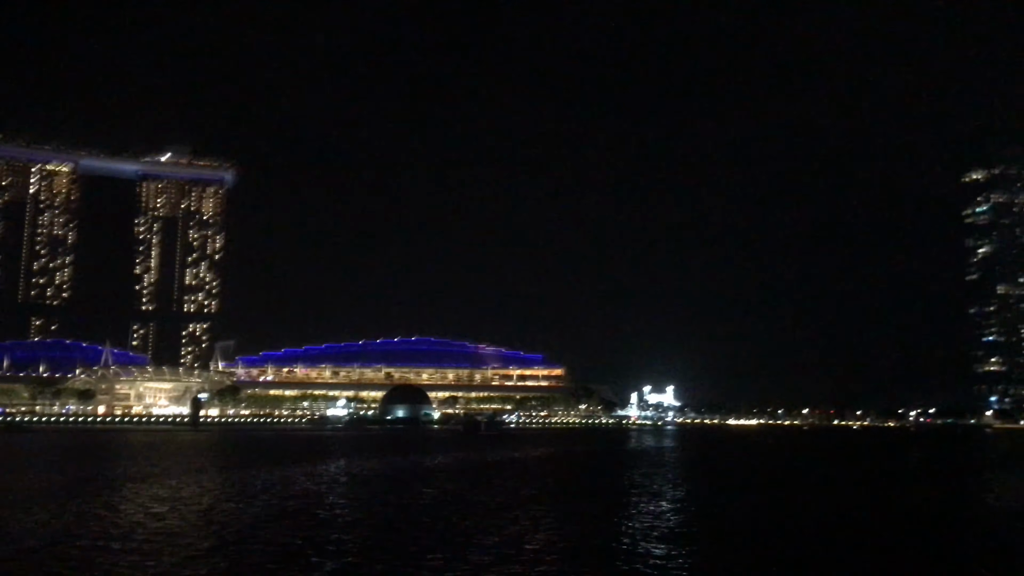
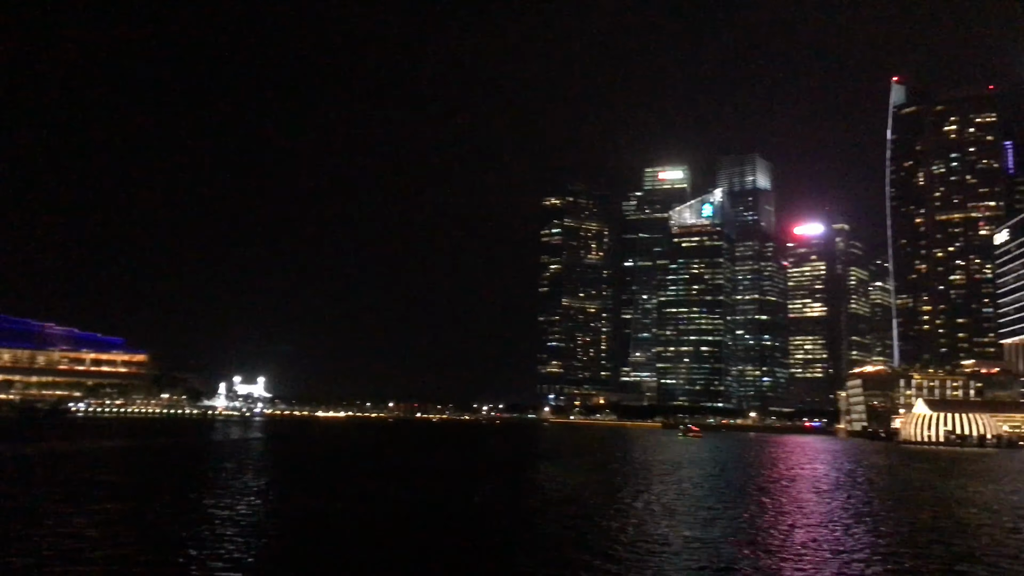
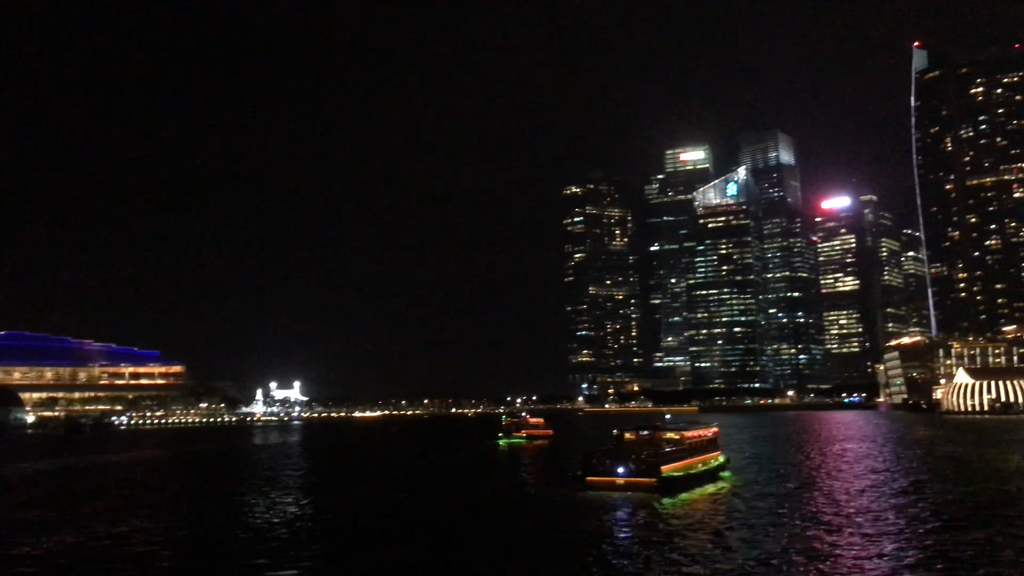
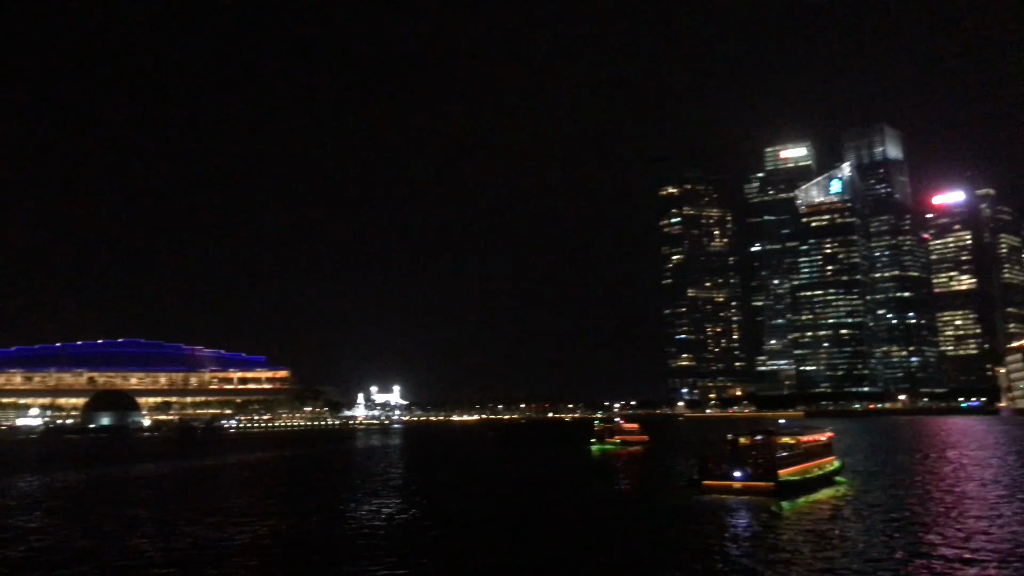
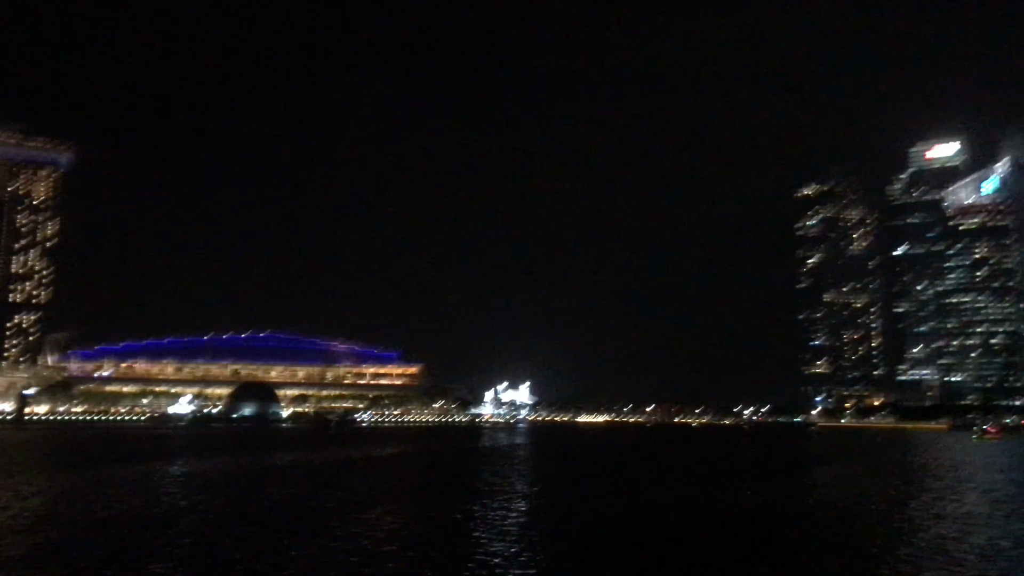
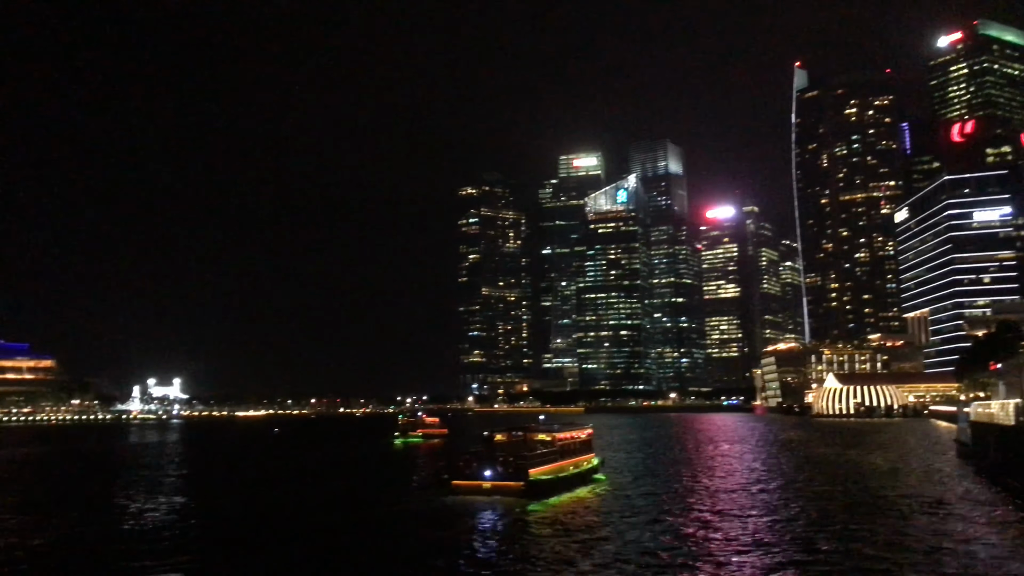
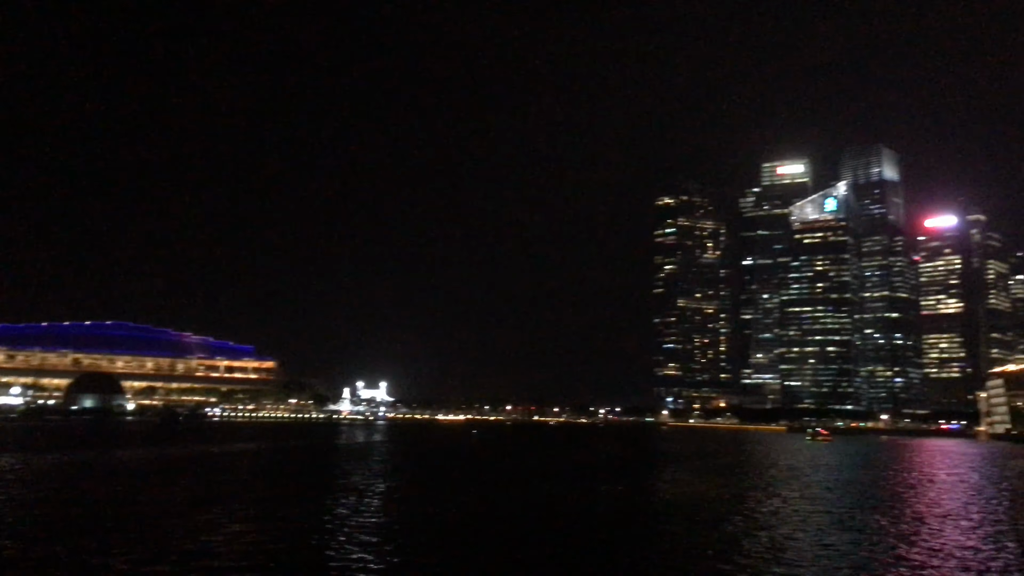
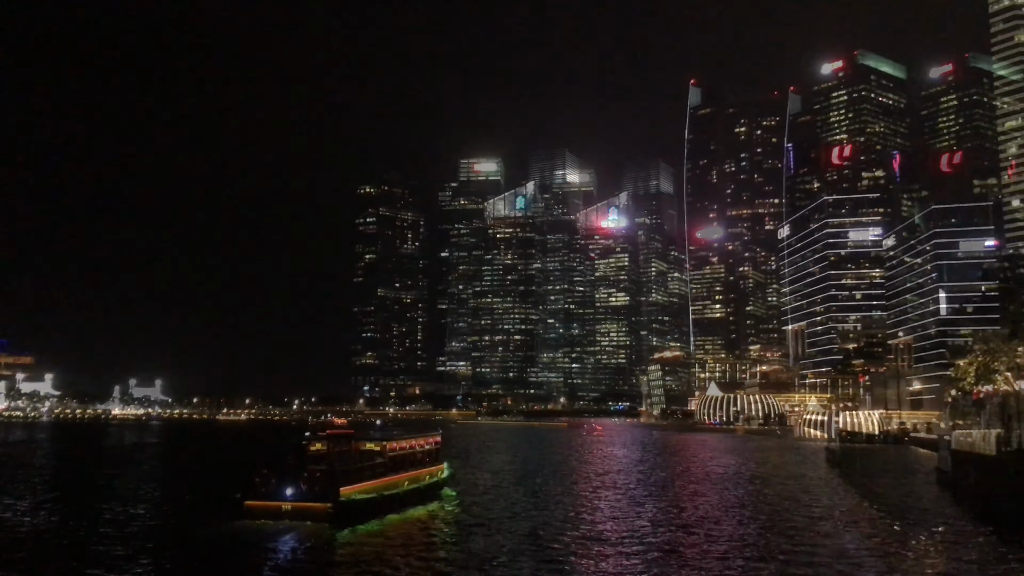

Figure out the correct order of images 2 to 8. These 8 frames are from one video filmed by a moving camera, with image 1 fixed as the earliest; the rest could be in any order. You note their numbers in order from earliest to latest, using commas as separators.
5, 7, 2, 8, 6, 3, 4
